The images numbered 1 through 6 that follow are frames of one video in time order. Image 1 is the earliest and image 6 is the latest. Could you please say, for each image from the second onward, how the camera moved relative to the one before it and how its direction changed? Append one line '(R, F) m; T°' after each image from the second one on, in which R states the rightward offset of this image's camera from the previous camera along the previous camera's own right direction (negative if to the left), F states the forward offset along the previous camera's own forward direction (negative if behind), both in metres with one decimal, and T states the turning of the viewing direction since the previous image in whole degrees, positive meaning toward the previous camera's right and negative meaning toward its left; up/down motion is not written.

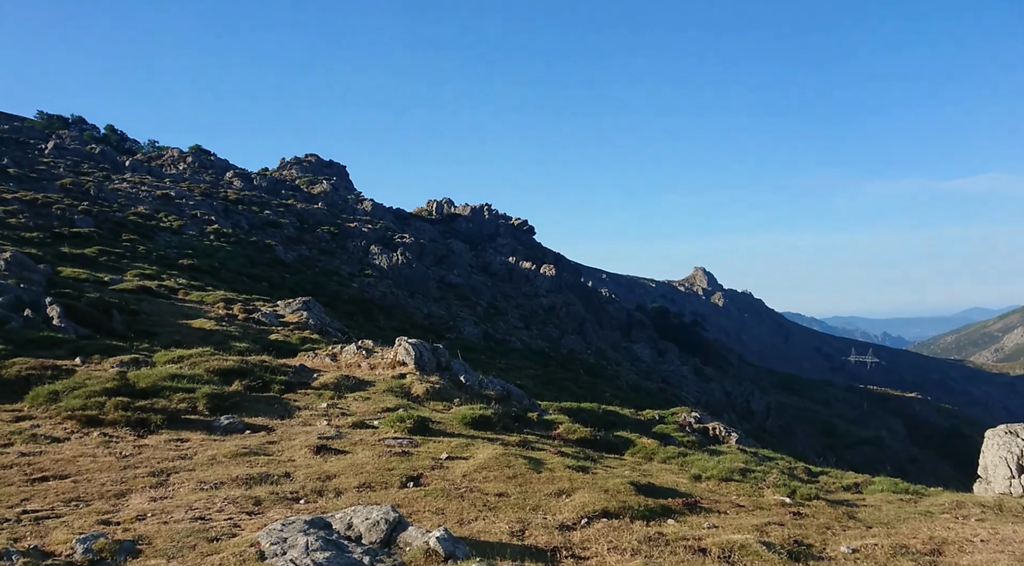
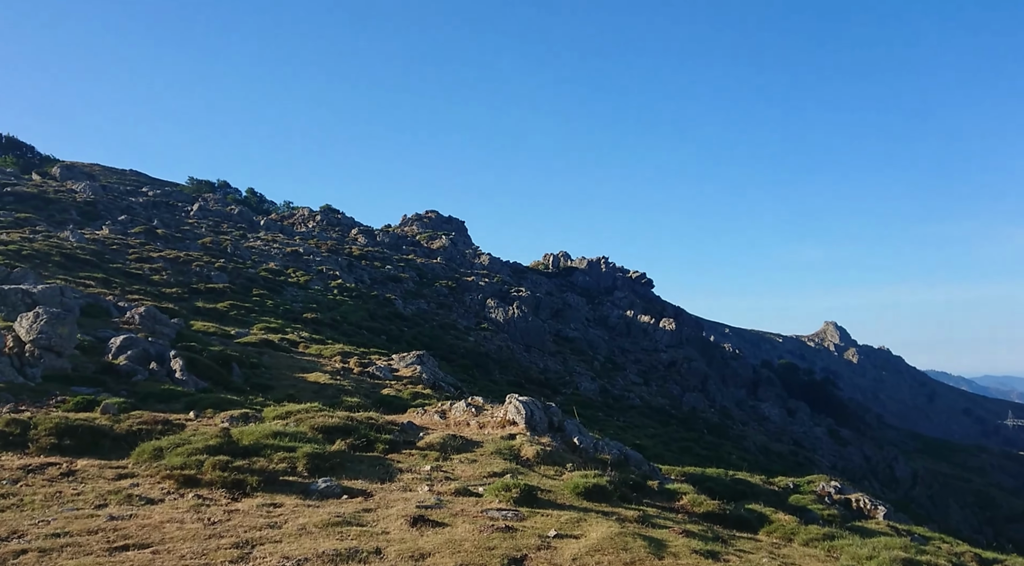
(0.0, +1.7) m; -7°
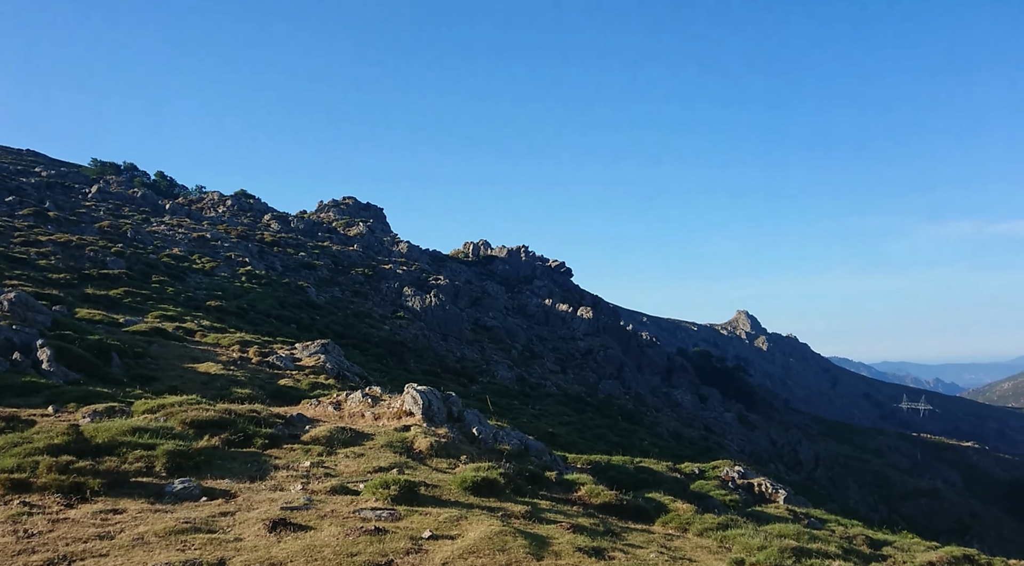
(+0.8, +1.2) m; +5°
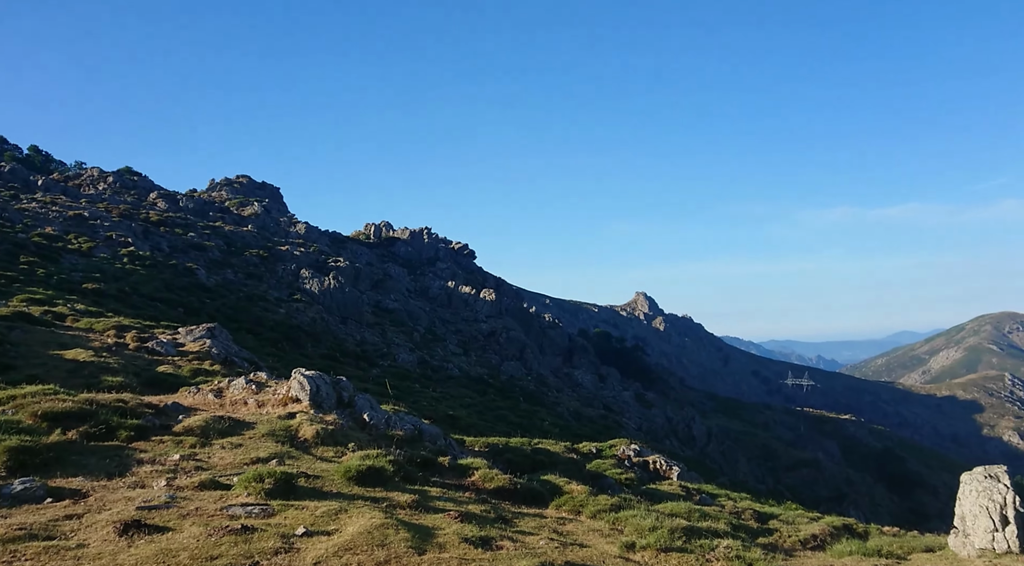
(+0.3, +1.1) m; +6°
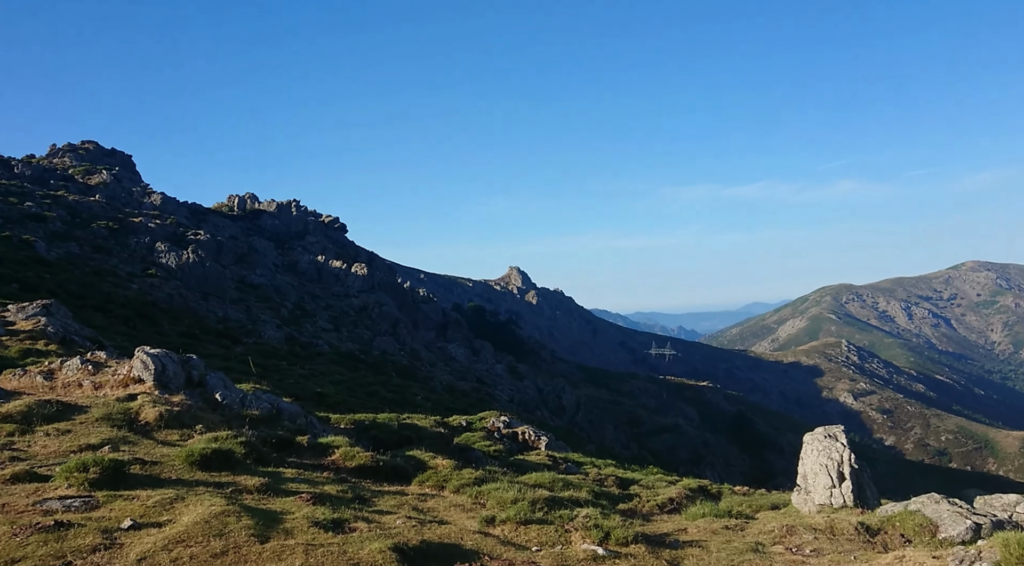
(+0.3, +0.7) m; +8°
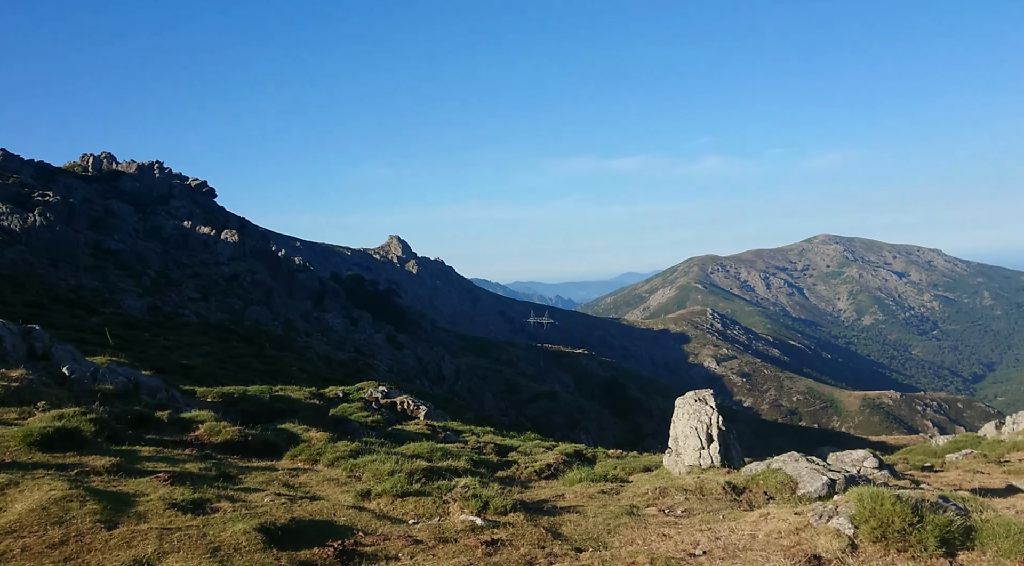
(+0.1, +0.7) m; +7°
